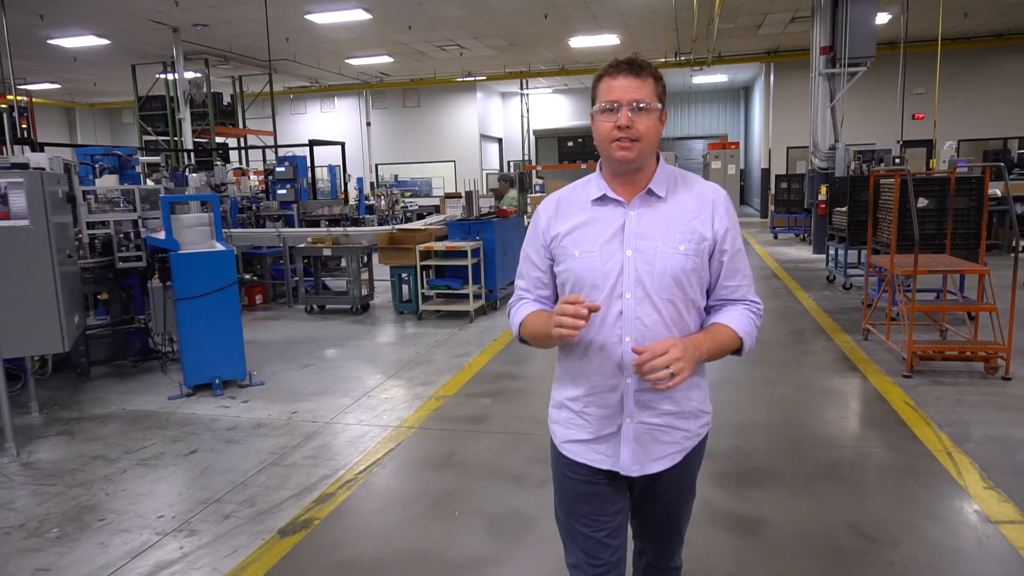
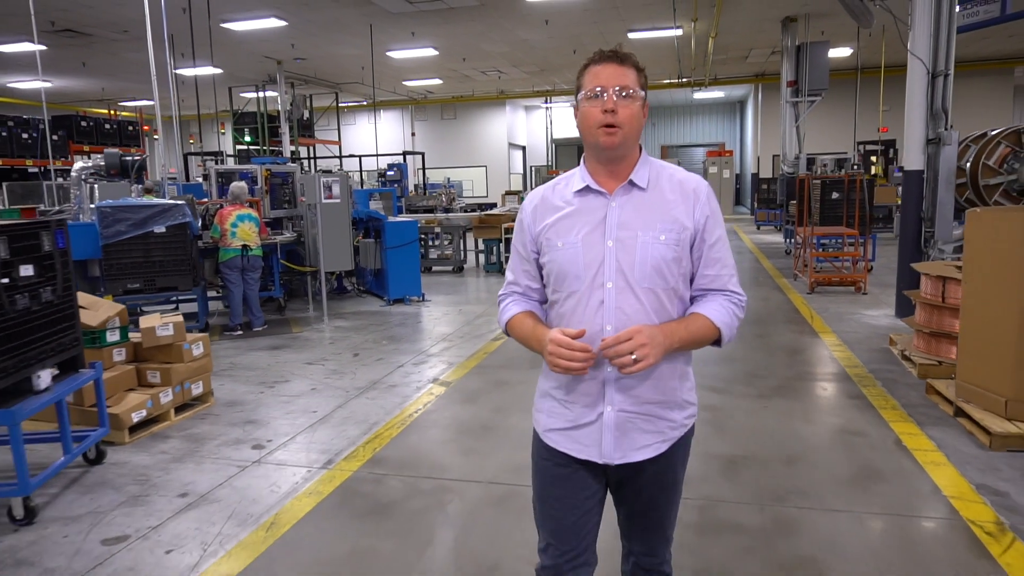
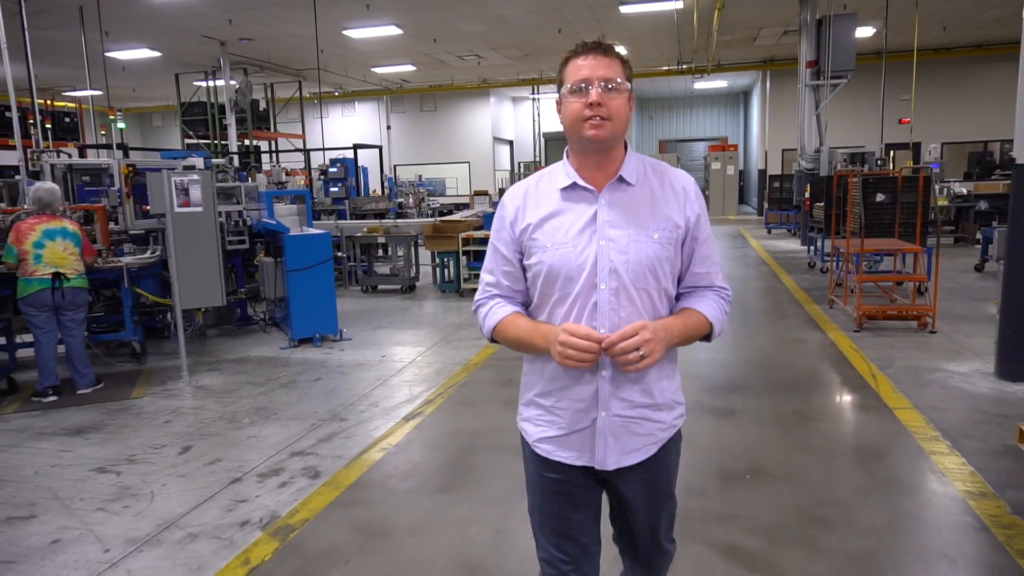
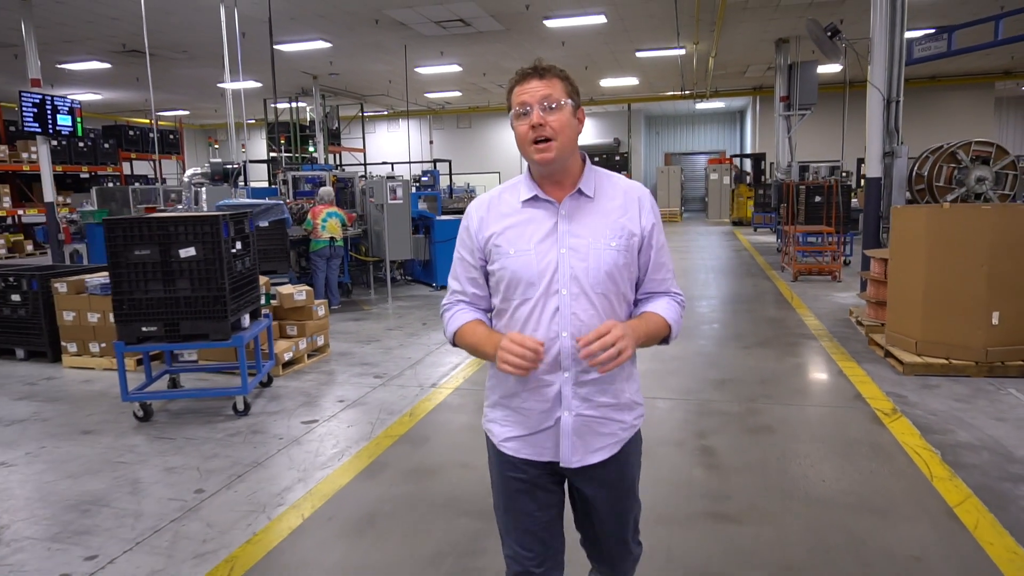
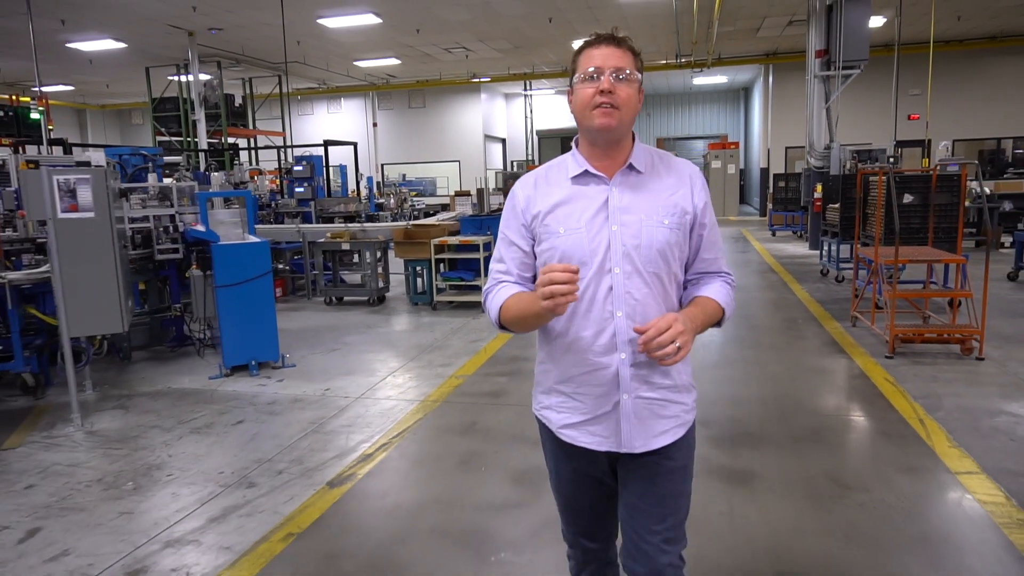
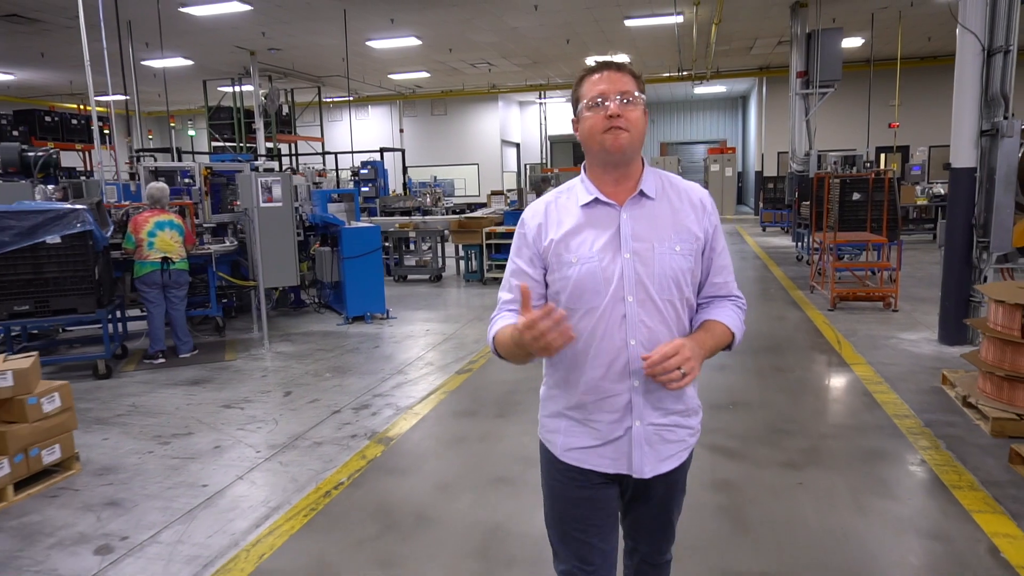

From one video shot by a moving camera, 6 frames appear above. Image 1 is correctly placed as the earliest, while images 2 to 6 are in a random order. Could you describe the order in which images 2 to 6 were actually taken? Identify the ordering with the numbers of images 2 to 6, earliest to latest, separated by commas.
5, 3, 6, 2, 4
